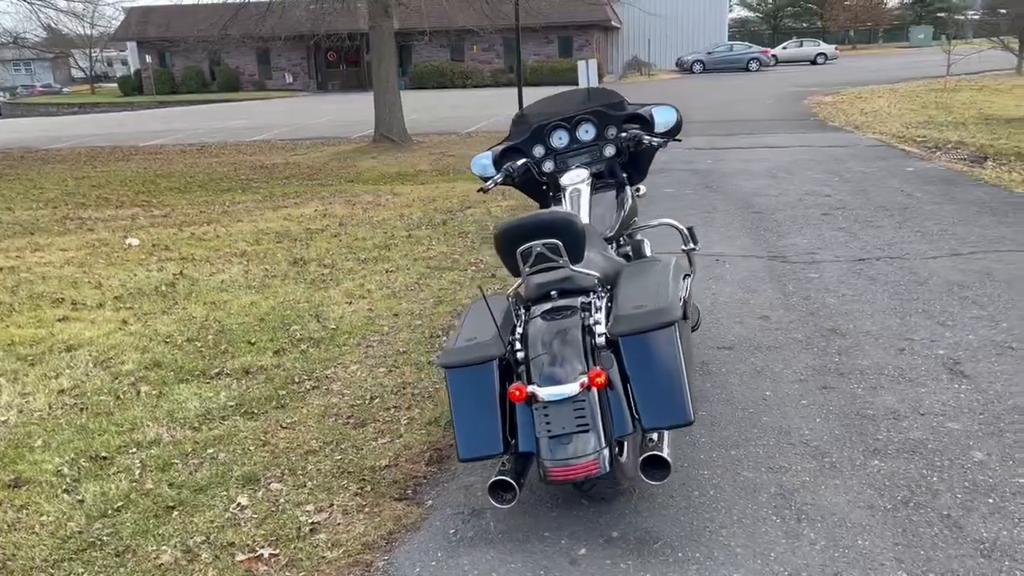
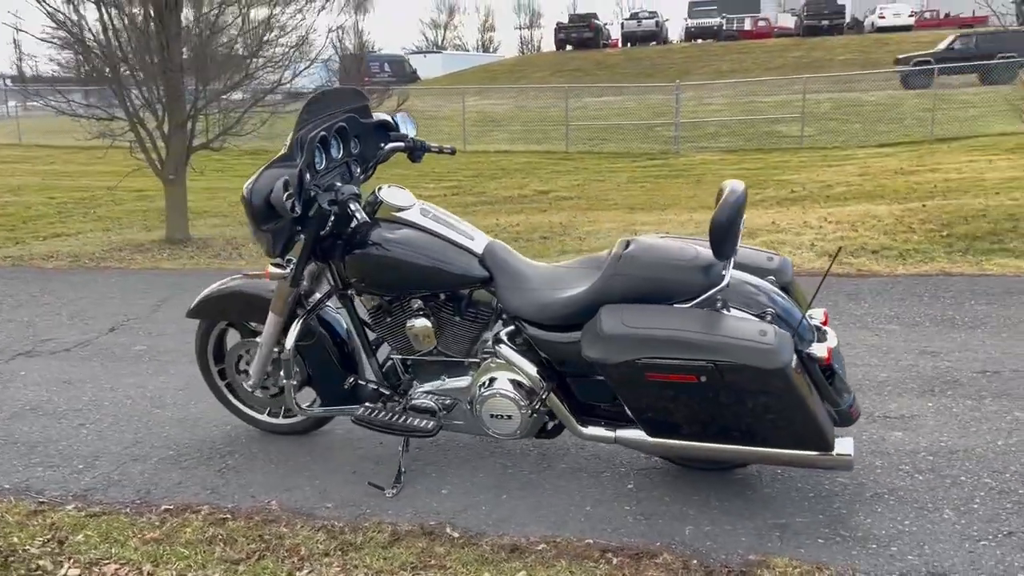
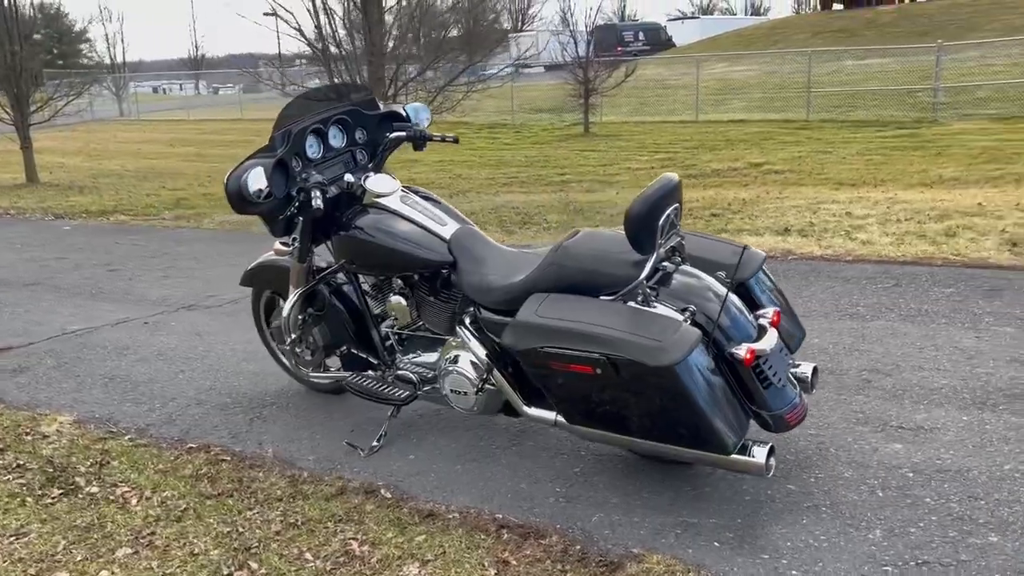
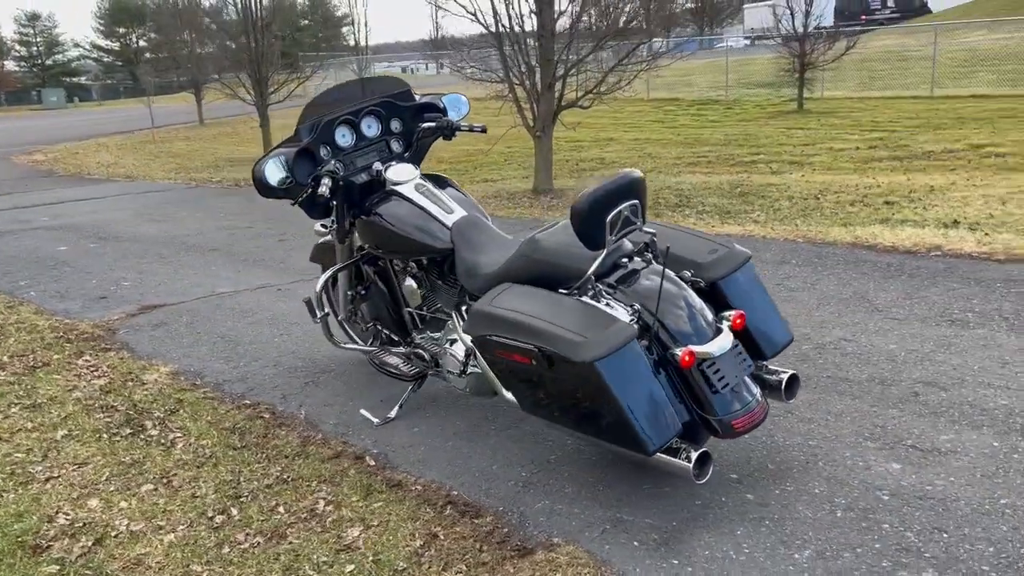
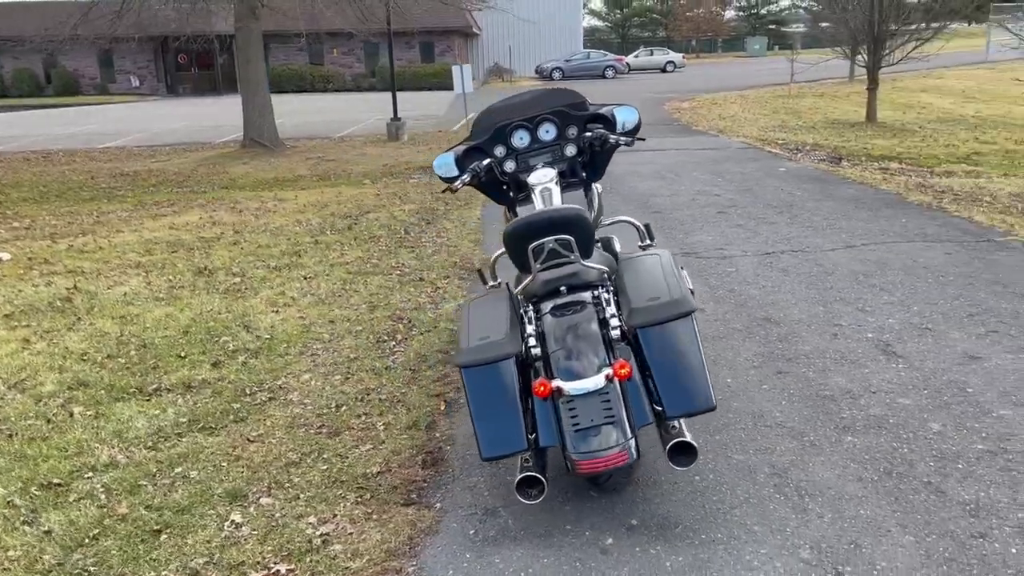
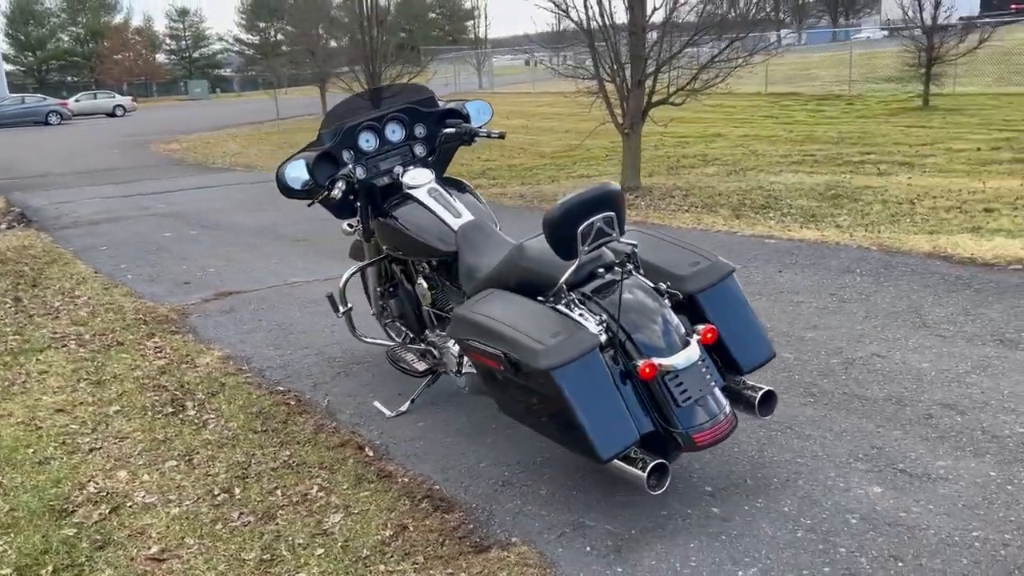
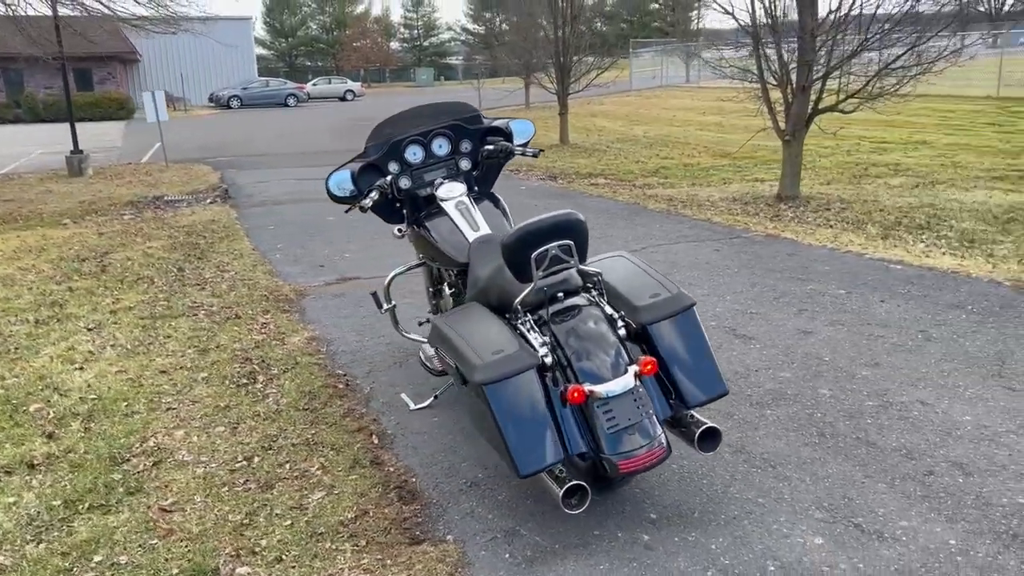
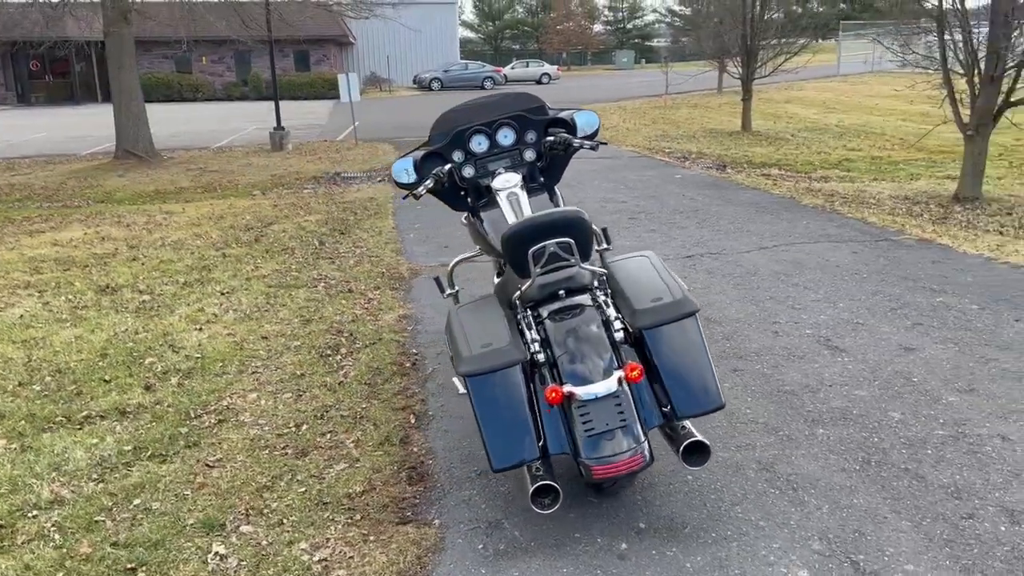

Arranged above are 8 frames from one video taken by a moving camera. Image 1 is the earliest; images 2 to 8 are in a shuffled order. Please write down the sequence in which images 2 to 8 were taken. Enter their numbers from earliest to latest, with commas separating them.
5, 8, 7, 6, 4, 3, 2
